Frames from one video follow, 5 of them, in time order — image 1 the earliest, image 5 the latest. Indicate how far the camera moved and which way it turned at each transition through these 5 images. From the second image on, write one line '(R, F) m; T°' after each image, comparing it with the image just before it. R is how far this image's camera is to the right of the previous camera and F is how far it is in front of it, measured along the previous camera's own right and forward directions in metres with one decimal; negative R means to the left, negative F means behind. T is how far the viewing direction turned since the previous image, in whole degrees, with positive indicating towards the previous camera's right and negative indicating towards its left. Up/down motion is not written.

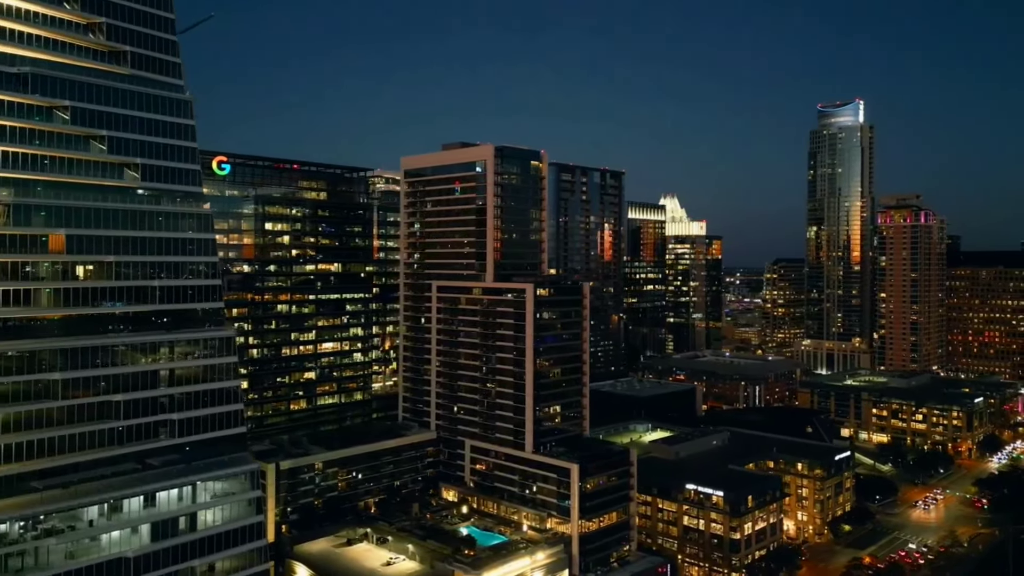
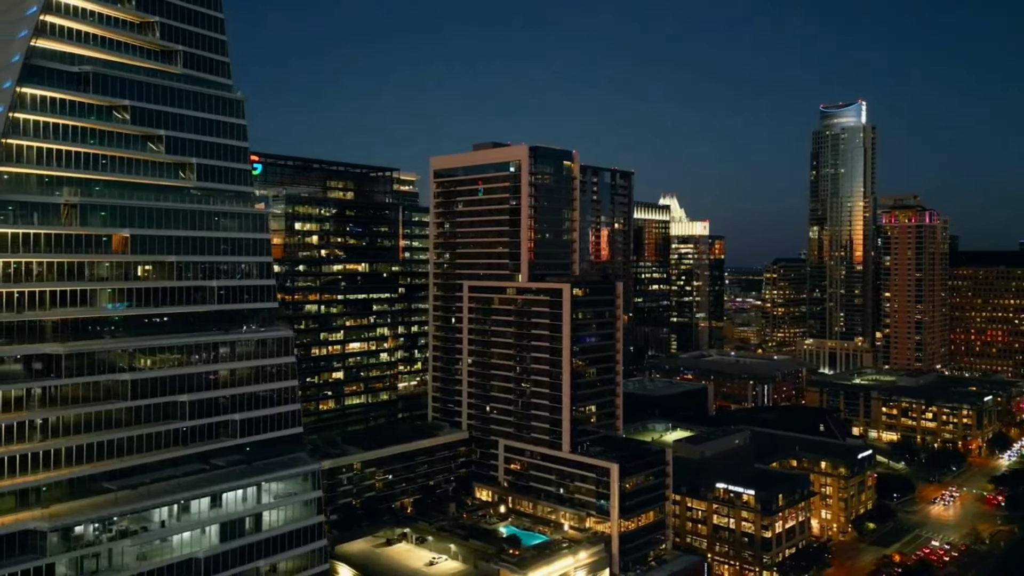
(-6.3, -0.2) m; +1°
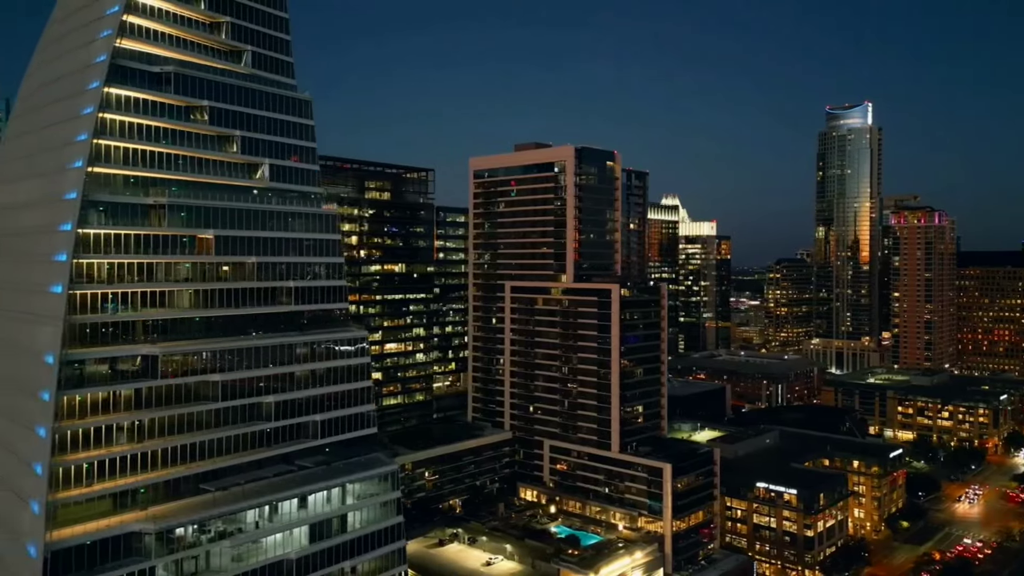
(-7.9, -0.1) m; +1°
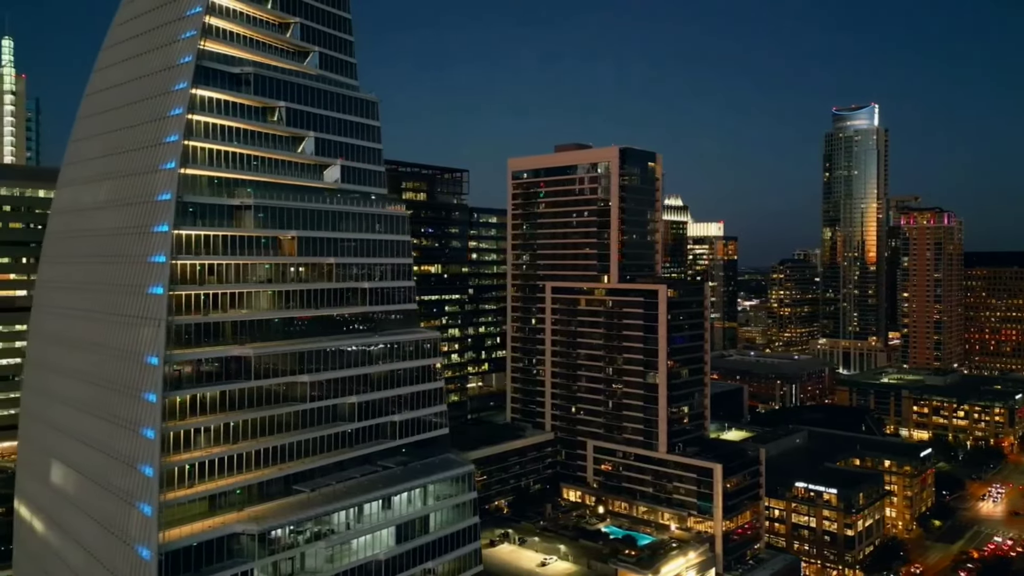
(-7.5, -0.1) m; +1°
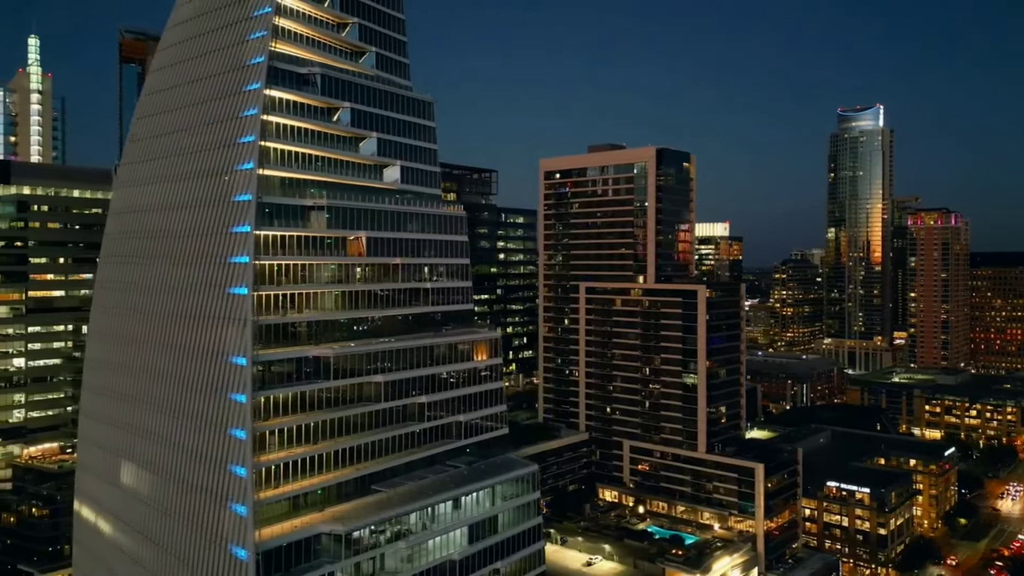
(-6.4, -0.1) m; +1°
